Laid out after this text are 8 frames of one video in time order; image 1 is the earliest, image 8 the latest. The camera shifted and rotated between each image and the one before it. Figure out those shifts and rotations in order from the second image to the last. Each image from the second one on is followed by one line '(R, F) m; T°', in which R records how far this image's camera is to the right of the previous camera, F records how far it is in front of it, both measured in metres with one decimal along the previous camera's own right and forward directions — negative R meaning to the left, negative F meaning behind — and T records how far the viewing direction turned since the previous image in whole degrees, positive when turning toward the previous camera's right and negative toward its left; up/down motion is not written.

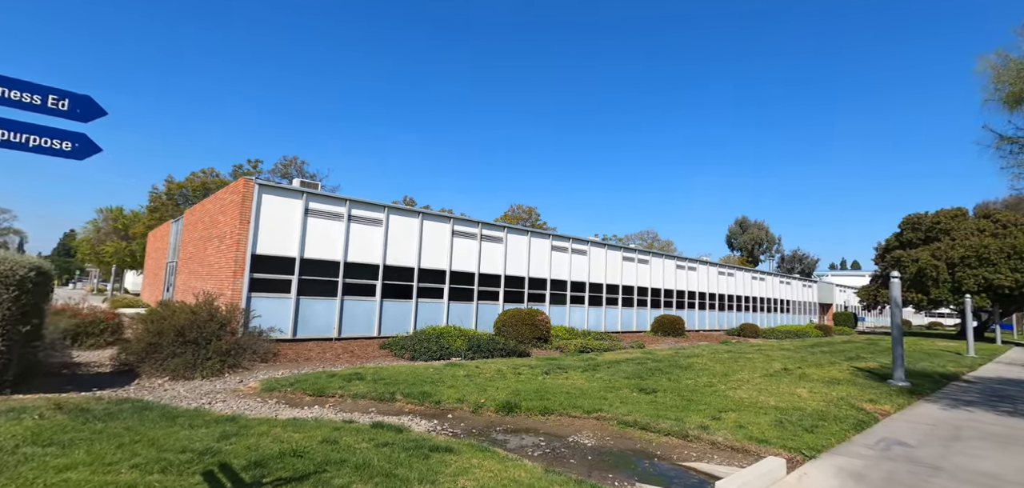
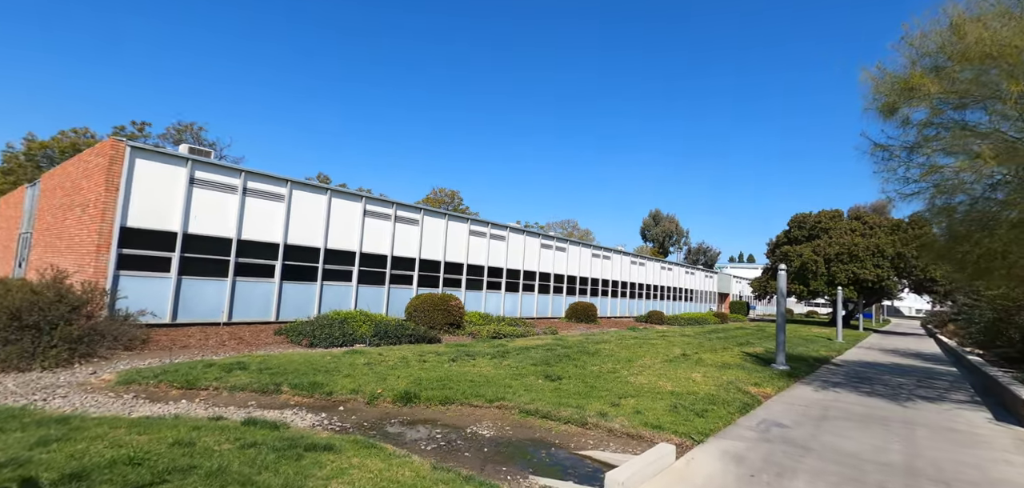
(+0.3, +0.4) m; +9°
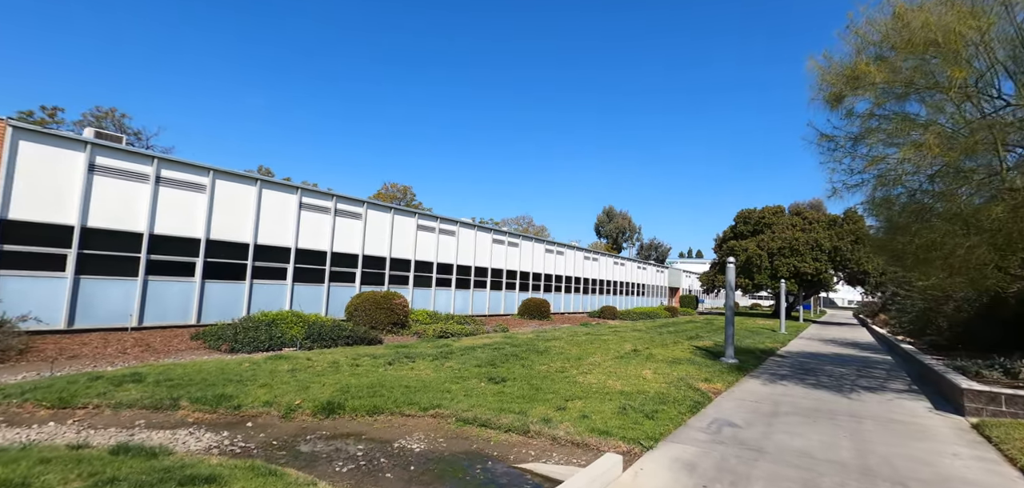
(+0.3, +0.6) m; +5°
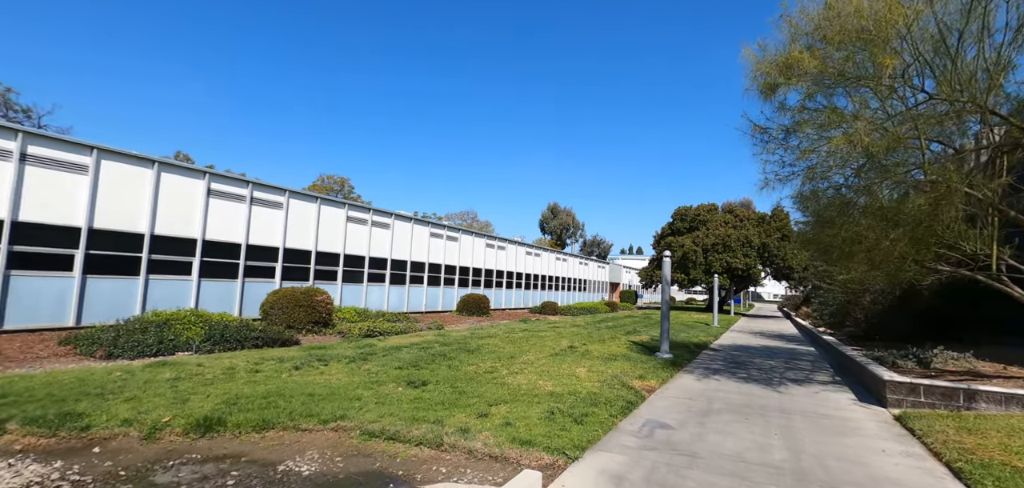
(+0.4, +0.7) m; +7°
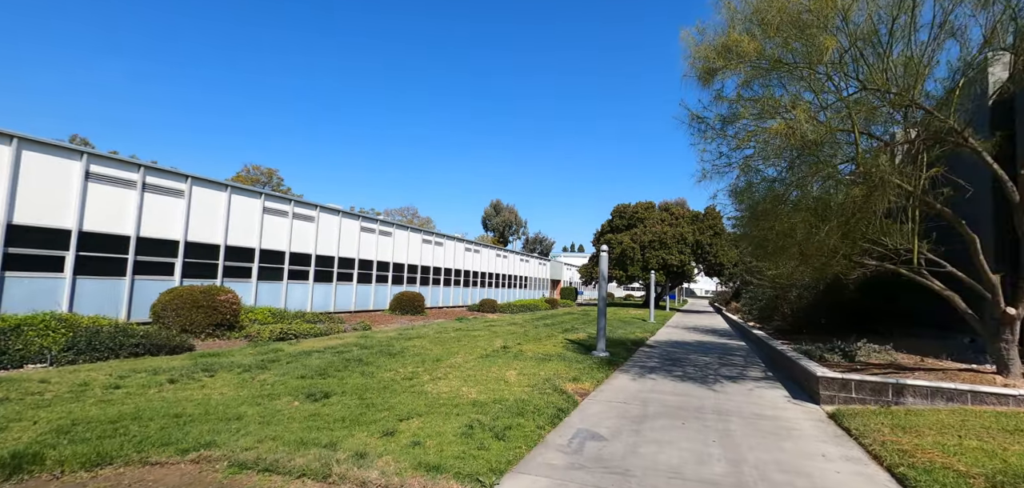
(+0.3, +0.8) m; +7°
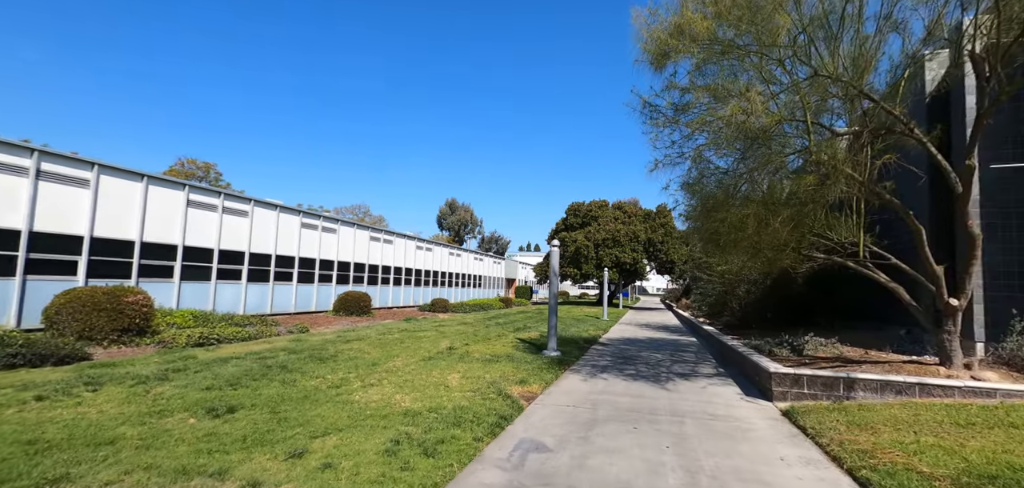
(+0.2, +0.6) m; +5°
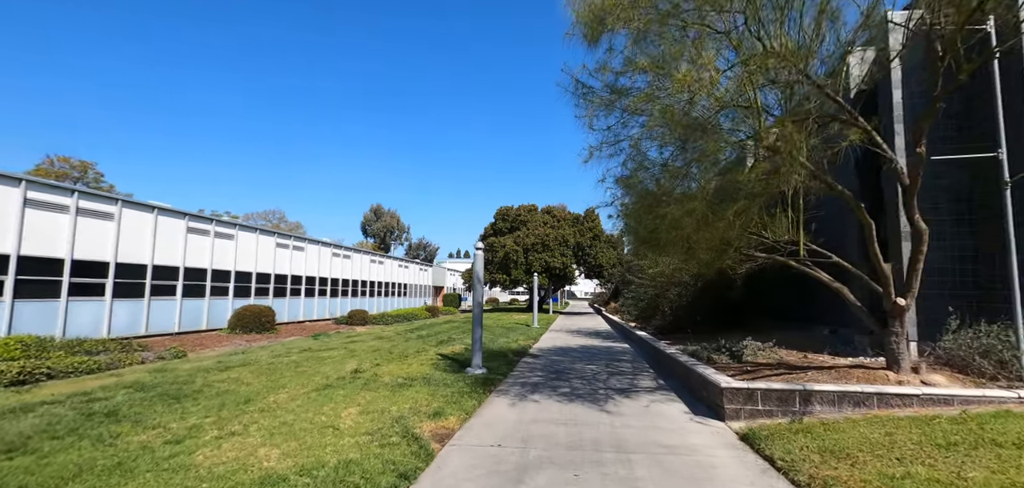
(+0.2, +1.2) m; +9°
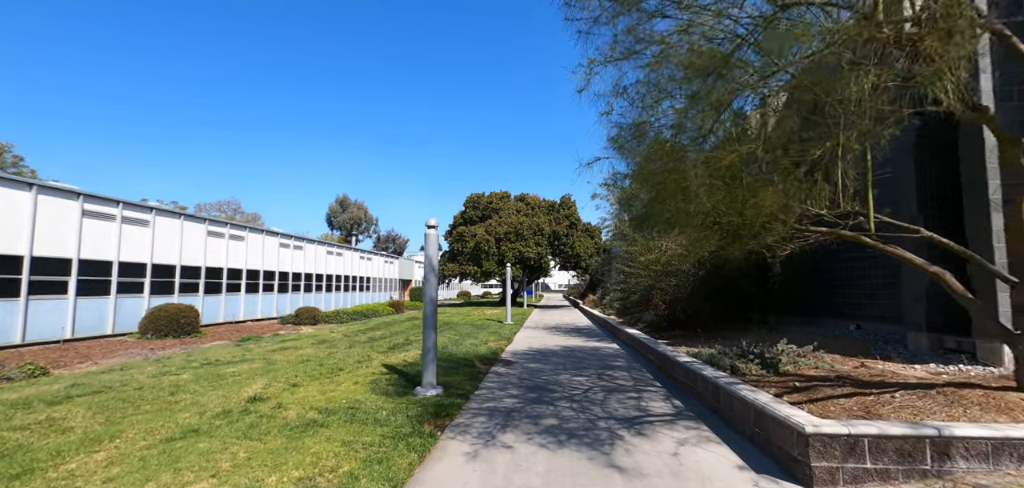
(+0.1, +2.3) m; +3°
